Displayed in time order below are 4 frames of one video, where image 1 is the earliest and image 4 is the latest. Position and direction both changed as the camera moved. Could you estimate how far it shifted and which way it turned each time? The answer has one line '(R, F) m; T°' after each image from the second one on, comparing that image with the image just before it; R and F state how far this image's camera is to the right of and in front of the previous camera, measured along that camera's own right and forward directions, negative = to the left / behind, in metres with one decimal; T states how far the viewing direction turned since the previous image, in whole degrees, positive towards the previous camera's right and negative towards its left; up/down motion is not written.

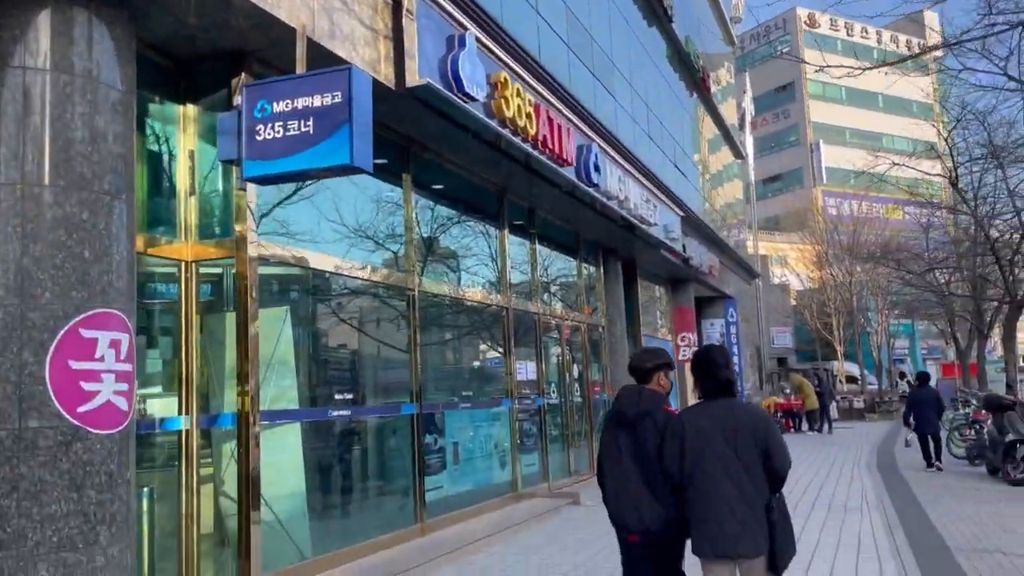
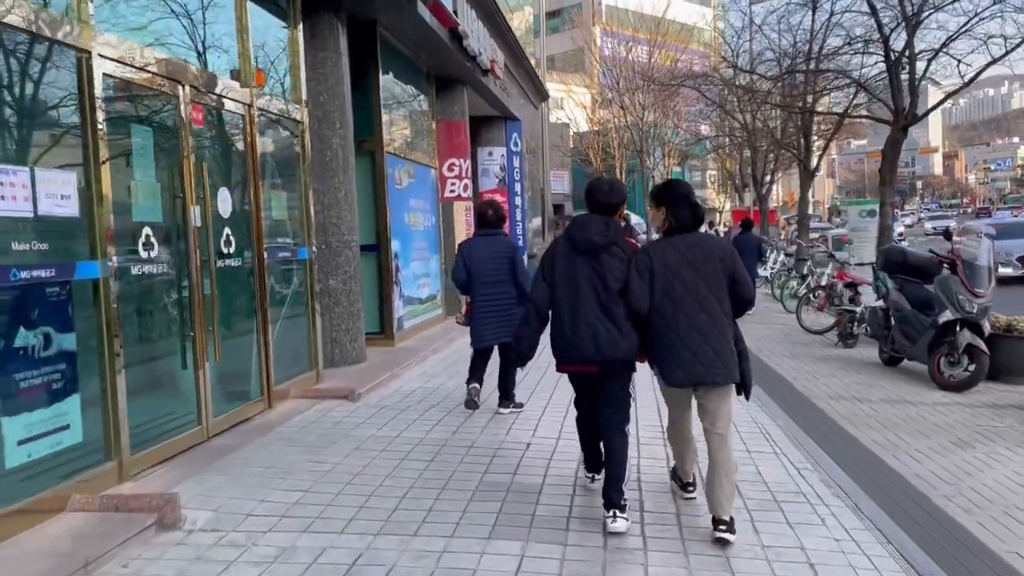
(+1.5, +6.7) m; +15°
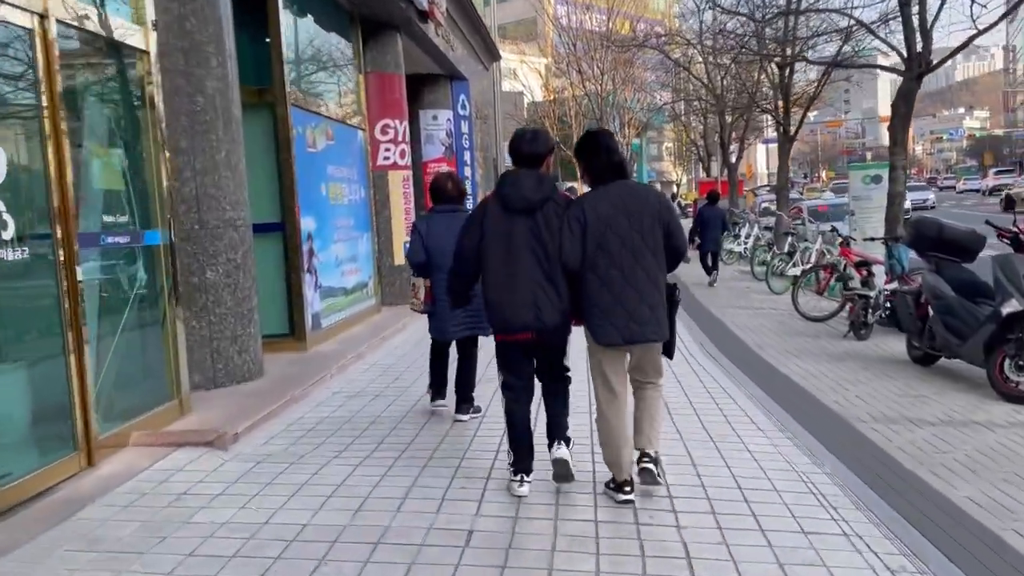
(+0.1, +2.2) m; +3°
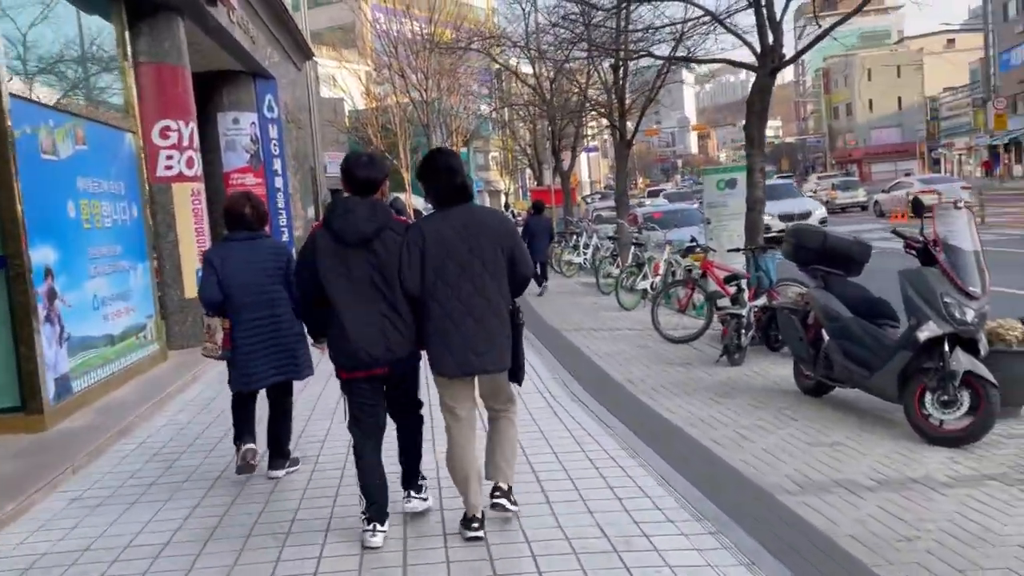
(+0.1, +1.7) m; +11°
